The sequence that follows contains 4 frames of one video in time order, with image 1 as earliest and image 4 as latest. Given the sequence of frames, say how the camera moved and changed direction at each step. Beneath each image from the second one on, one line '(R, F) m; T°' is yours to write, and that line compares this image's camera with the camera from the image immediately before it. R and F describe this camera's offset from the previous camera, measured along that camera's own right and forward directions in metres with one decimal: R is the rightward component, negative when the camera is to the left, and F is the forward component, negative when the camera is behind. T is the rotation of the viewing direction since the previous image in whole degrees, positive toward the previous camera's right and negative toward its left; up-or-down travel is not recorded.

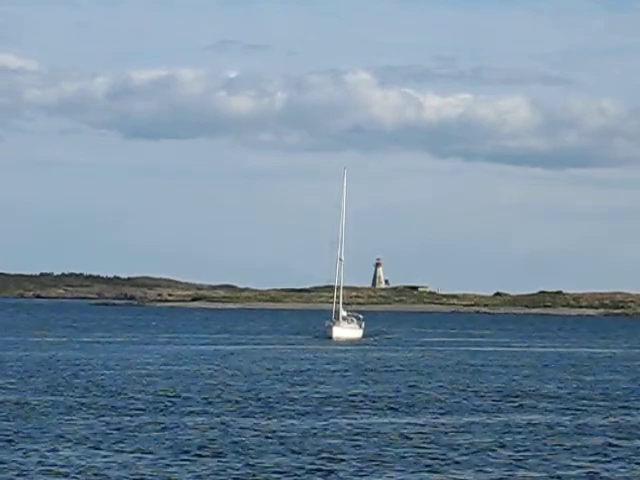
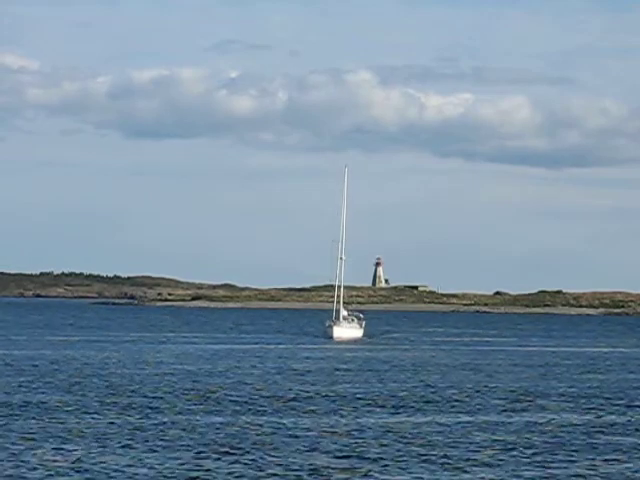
(-0.2, -0.3) m; 0°
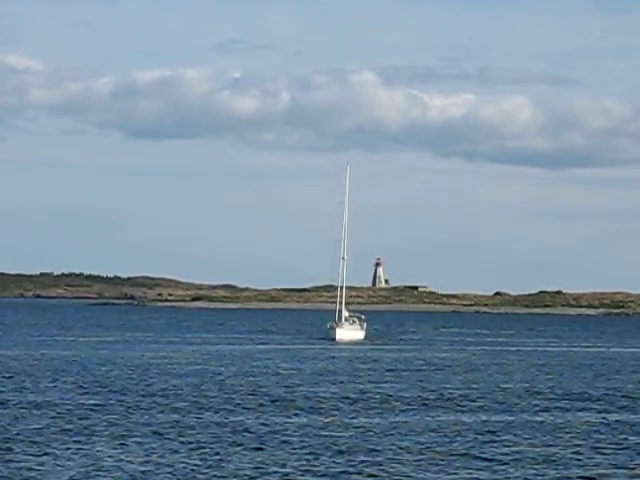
(-1.0, +0.1) m; 0°
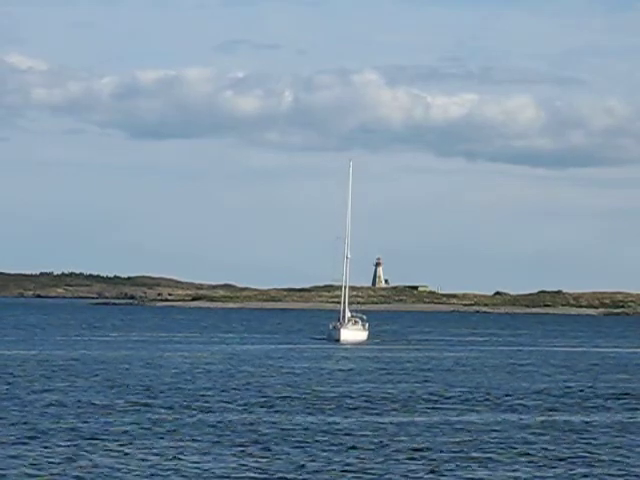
(-0.8, 0.0) m; 0°
